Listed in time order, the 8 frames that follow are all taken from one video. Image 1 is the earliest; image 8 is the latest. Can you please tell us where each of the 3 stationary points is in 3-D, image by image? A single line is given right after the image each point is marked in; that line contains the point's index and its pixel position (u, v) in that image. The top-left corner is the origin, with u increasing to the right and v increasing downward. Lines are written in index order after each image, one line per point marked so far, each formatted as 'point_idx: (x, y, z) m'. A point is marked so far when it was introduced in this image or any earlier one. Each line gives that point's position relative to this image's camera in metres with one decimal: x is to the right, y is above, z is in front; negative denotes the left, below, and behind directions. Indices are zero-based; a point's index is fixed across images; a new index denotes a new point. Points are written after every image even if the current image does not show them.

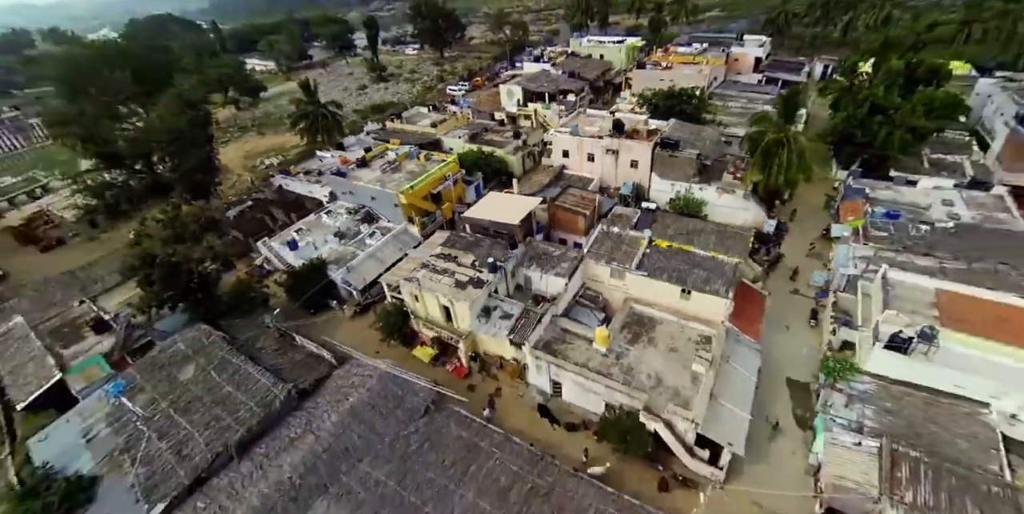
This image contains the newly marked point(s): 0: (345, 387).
0: (-5.8, -4.8, +15.2) m
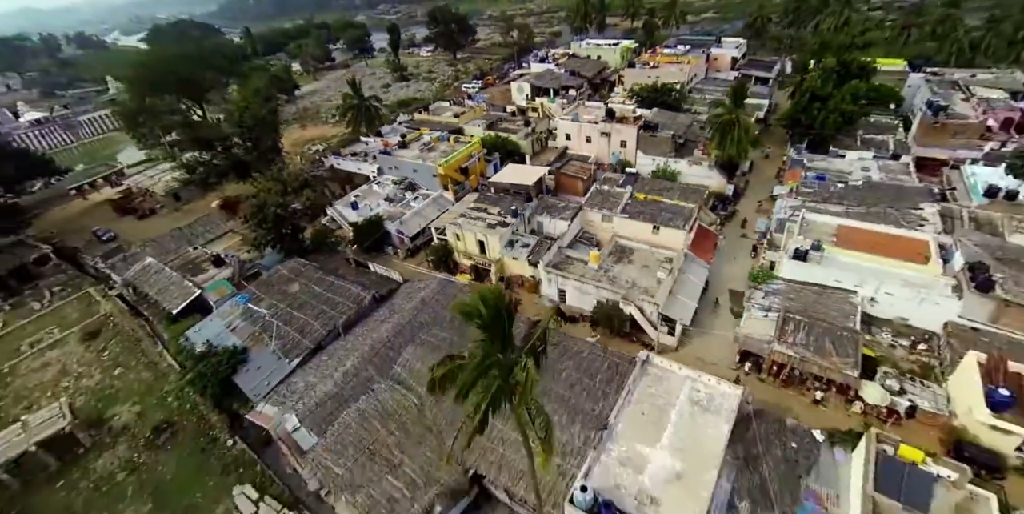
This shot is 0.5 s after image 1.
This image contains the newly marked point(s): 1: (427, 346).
0: (-4.9, -1.9, +21.5) m
1: (-3.6, -4.1, +18.3) m
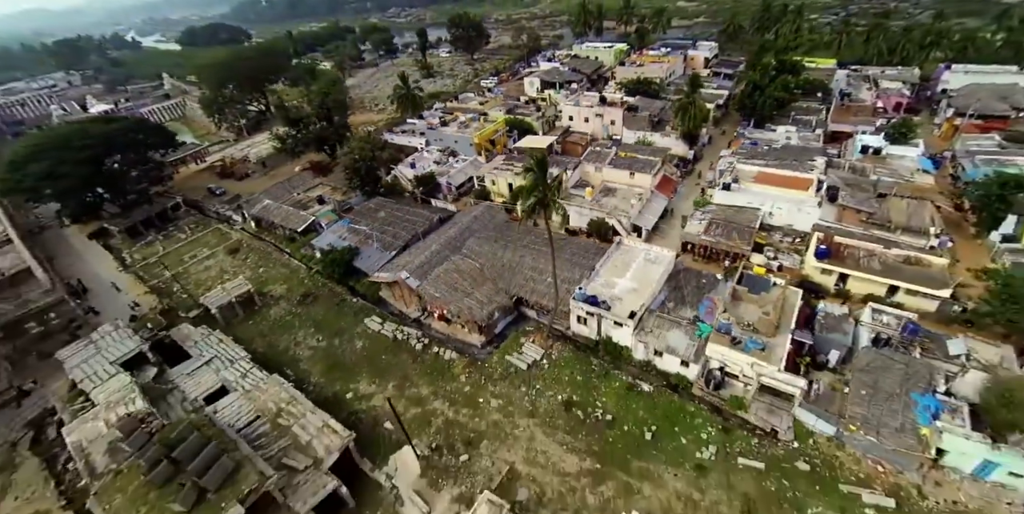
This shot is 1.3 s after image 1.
0: (-3.3, +3.0, +31.7) m
1: (-2.0, +0.9, +28.5) m
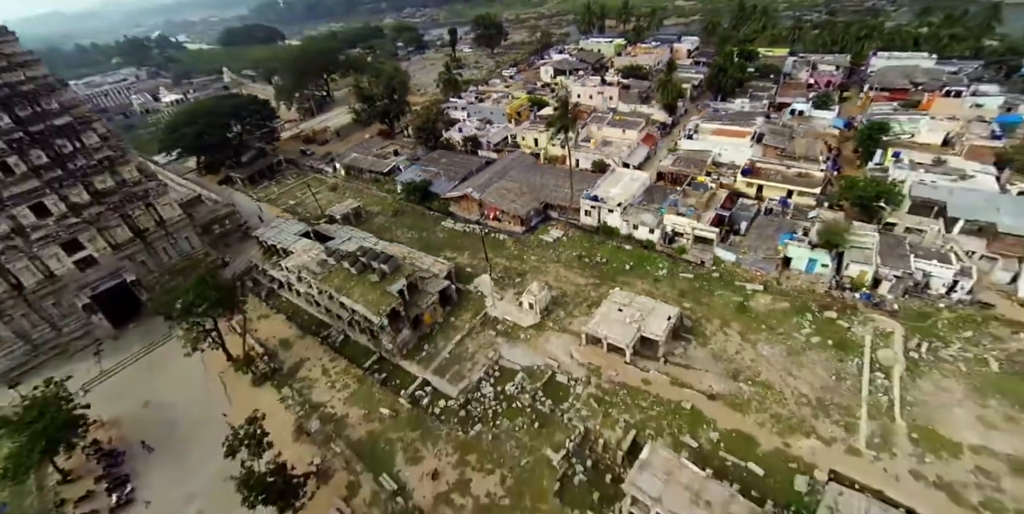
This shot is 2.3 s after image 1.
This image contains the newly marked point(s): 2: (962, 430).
0: (-0.6, +10.2, +44.5) m
1: (+0.6, +8.0, +41.3) m
2: (+20.8, -8.0, +19.5) m
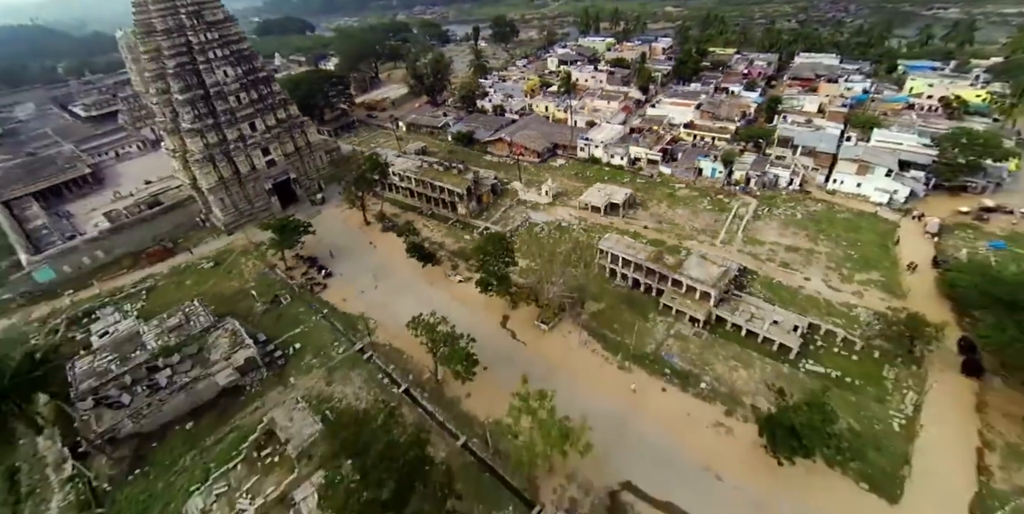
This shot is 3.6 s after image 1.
0: (+2.0, +20.5, +63.2) m
1: (+3.3, +18.3, +60.1) m
2: (+23.4, +1.8, +38.5) m
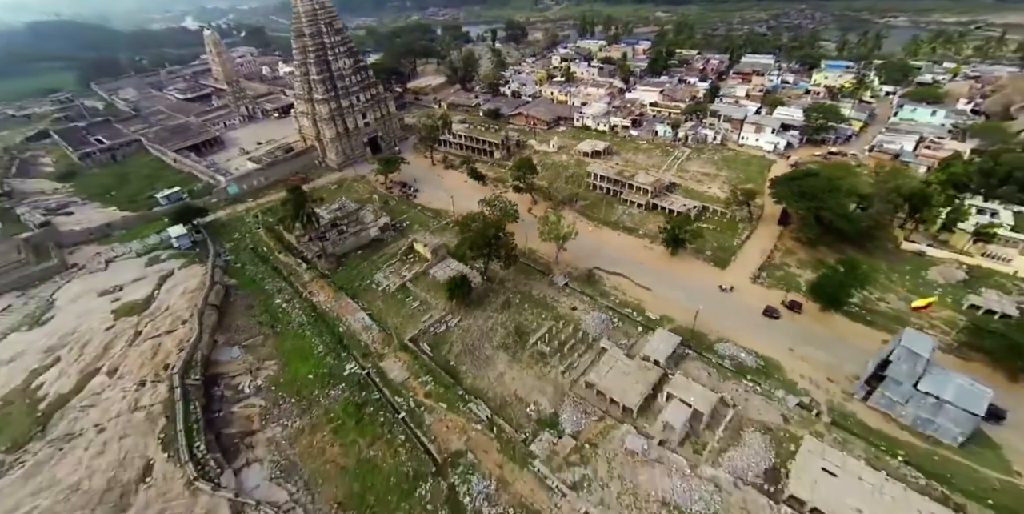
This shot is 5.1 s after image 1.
0: (+5.1, +31.8, +86.3) m
1: (+6.3, +29.6, +83.1) m
2: (+26.3, +12.9, +61.7) m
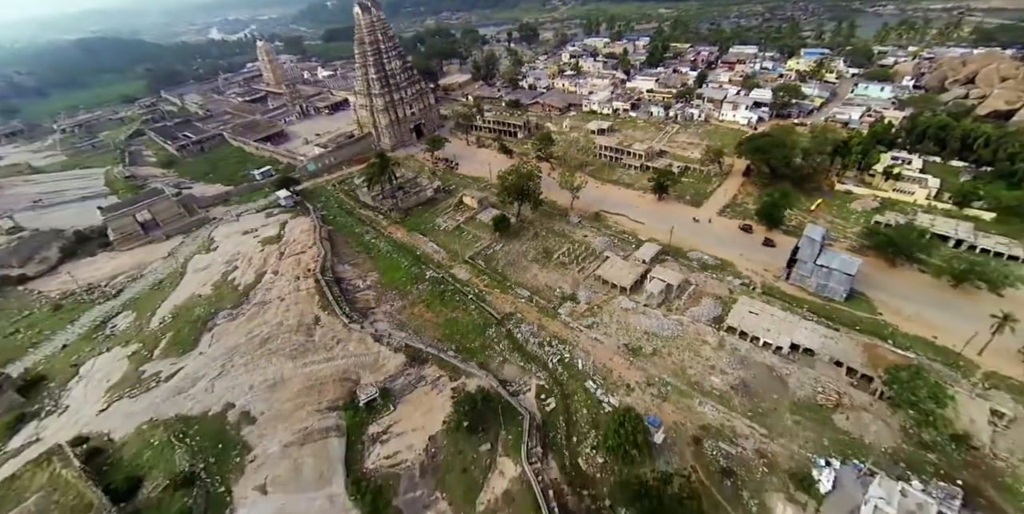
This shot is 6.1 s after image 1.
0: (+9.2, +39.5, +101.3) m
1: (+10.4, +37.3, +98.1) m
2: (+30.2, +21.0, +76.1) m
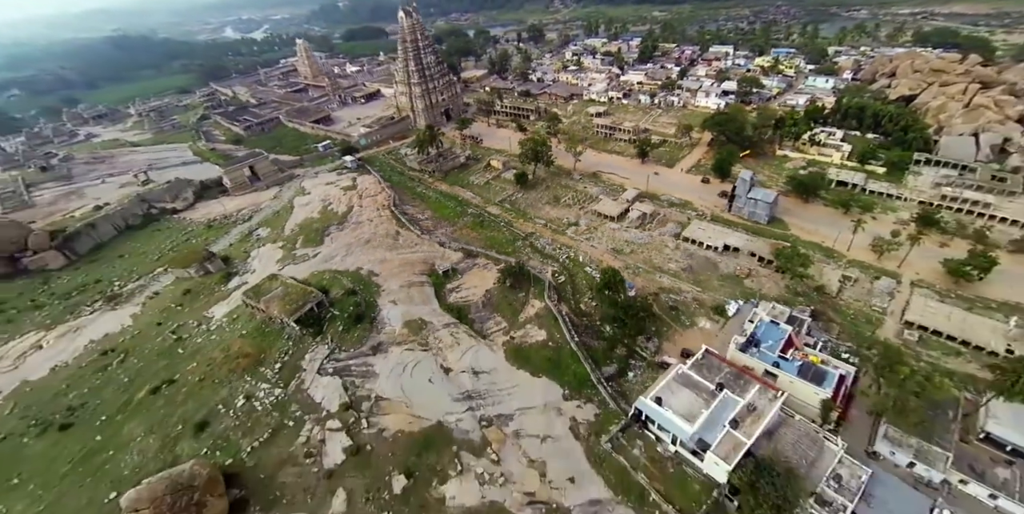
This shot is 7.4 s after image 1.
0: (+12.5, +48.8, +119.6) m
1: (+13.7, +46.7, +116.4) m
2: (+33.4, +30.3, +94.4) m
